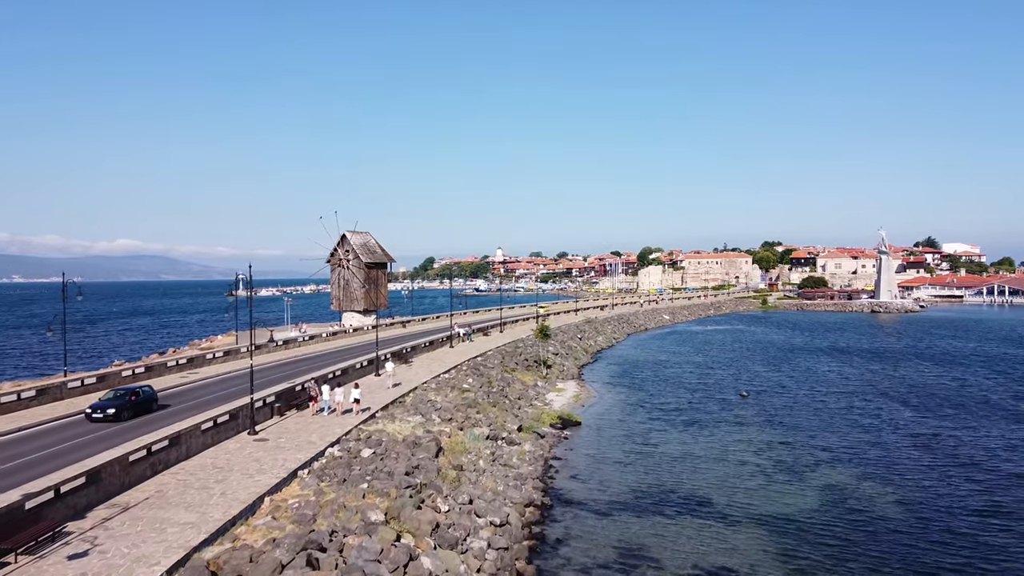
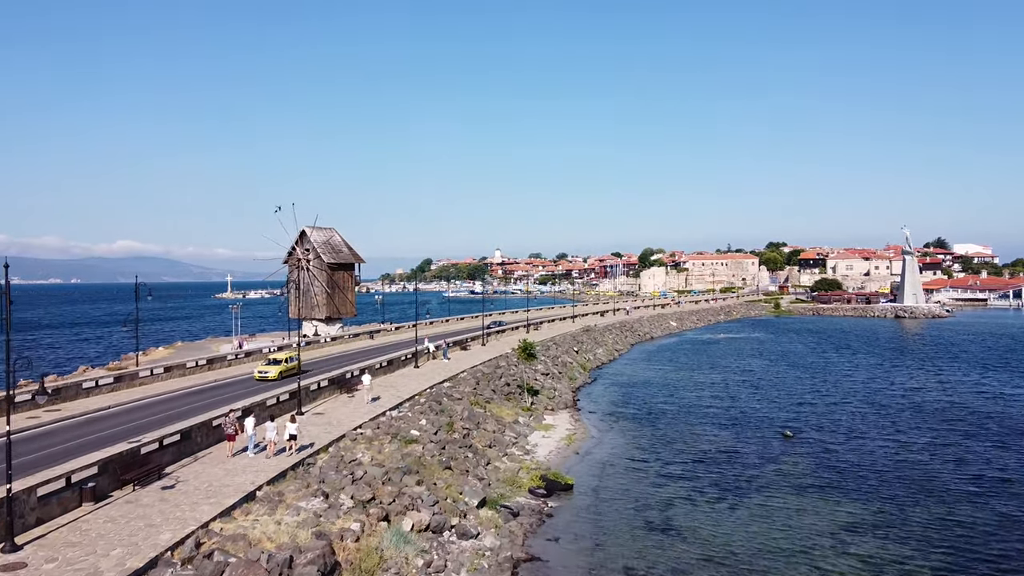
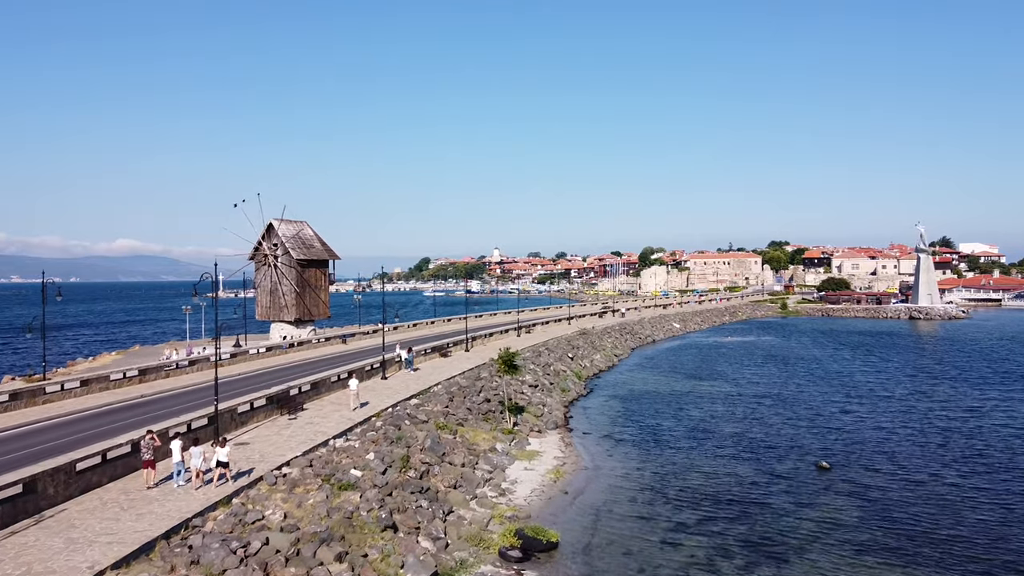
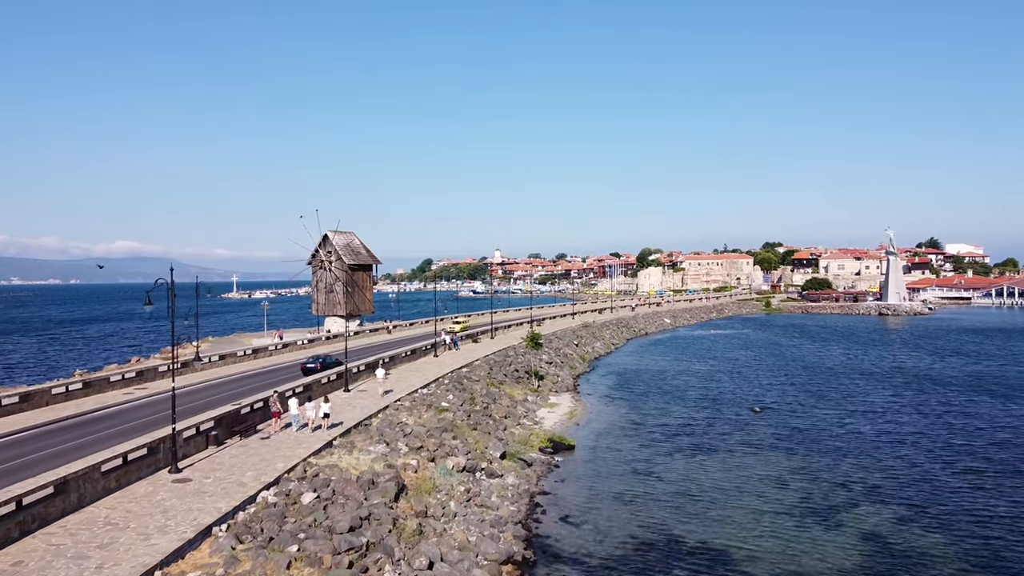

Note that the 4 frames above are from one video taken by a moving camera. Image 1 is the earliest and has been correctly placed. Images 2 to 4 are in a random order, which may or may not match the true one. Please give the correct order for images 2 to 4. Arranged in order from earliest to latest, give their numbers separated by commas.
4, 2, 3
